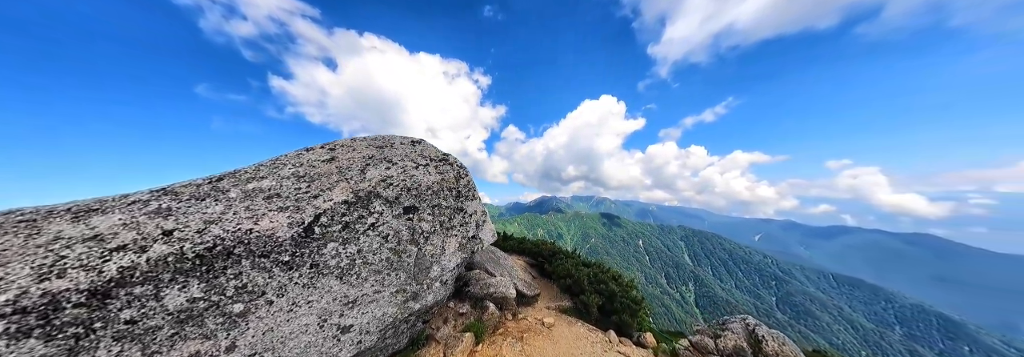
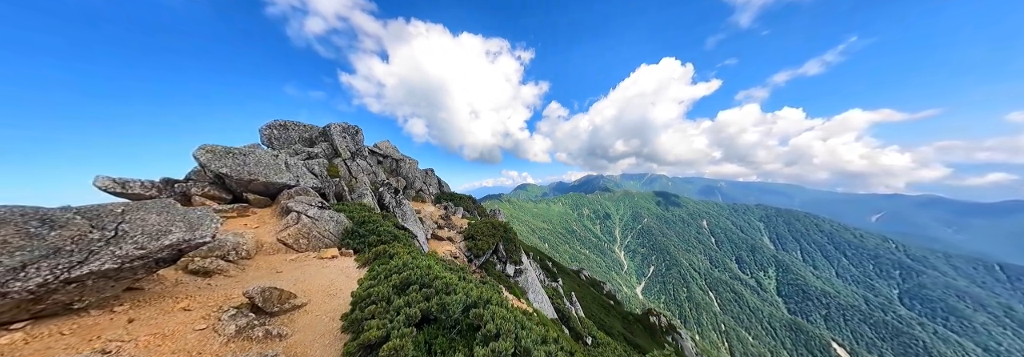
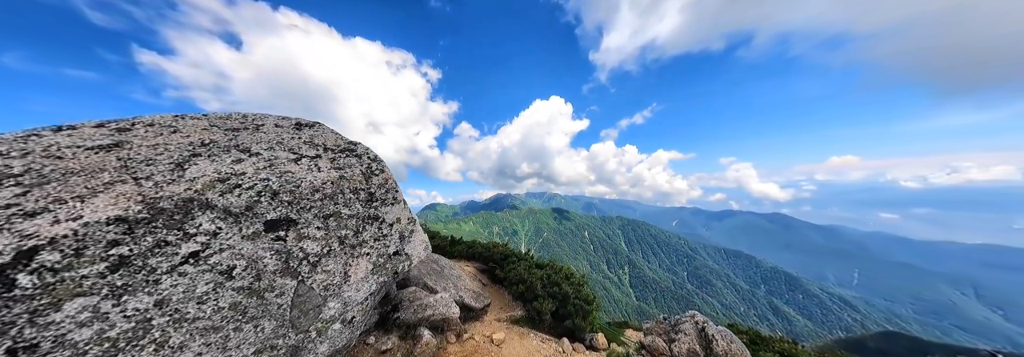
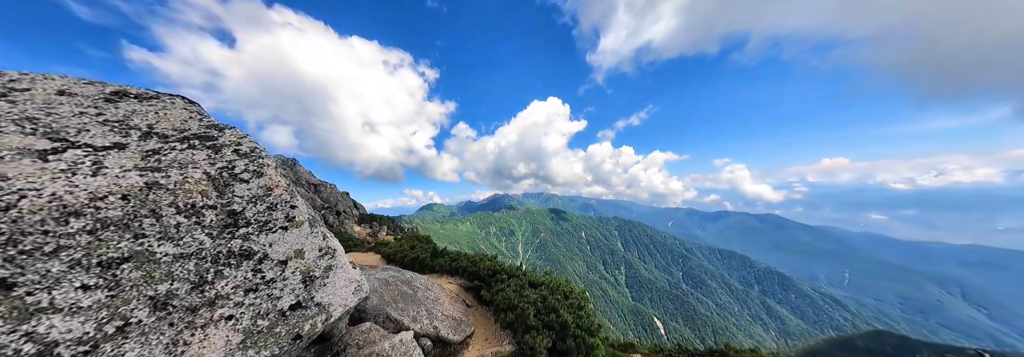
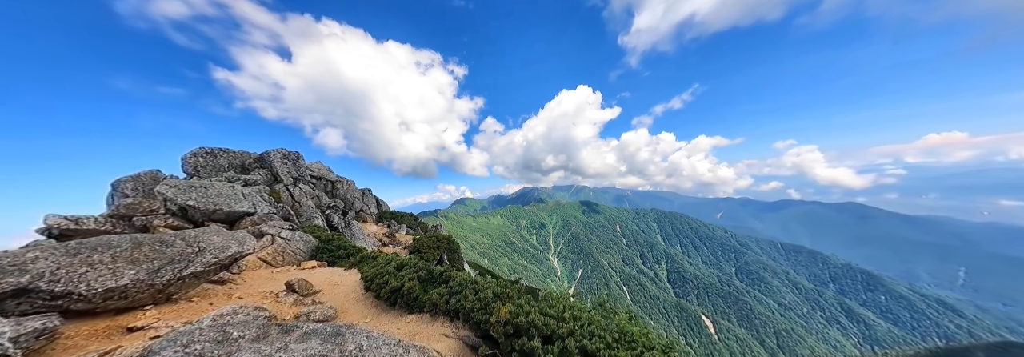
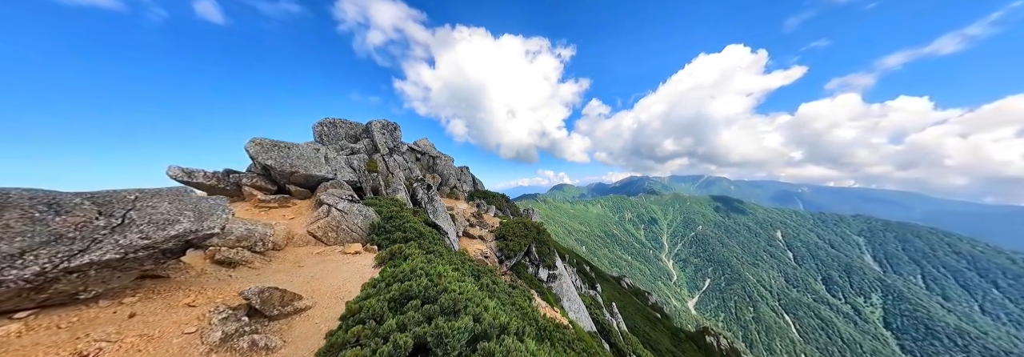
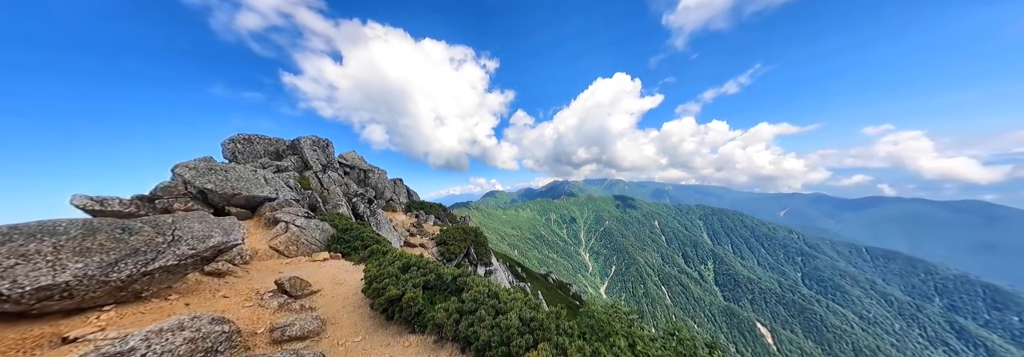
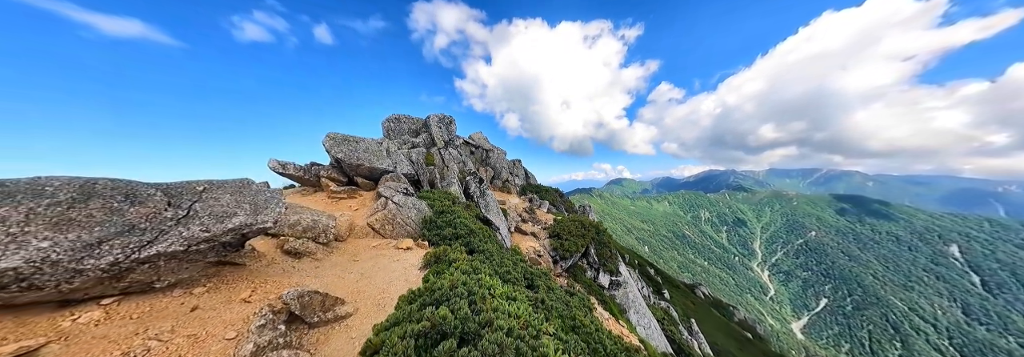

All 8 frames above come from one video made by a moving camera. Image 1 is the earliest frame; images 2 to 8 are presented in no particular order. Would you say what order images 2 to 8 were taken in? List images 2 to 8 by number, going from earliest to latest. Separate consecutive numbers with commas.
3, 4, 5, 7, 2, 6, 8
